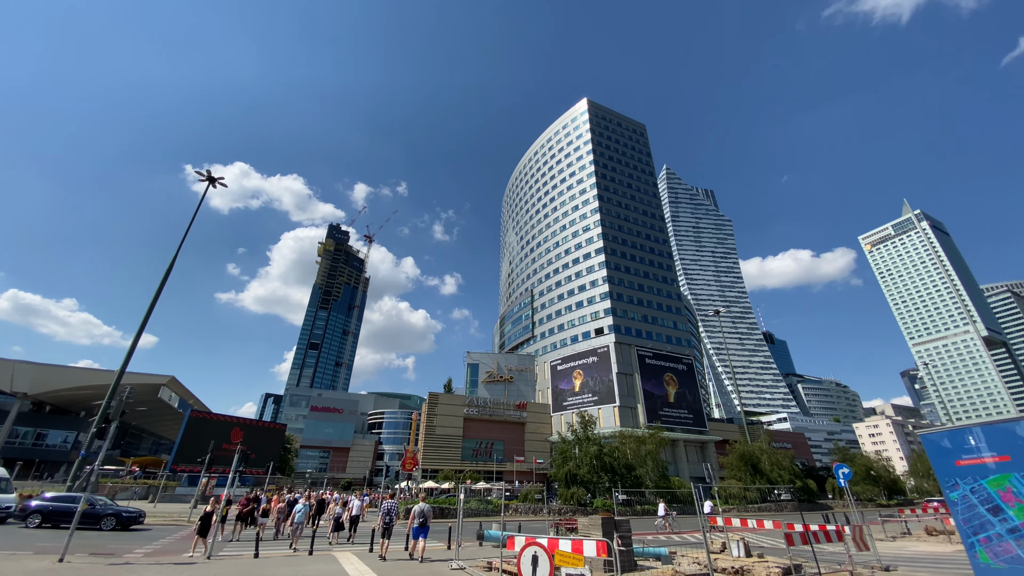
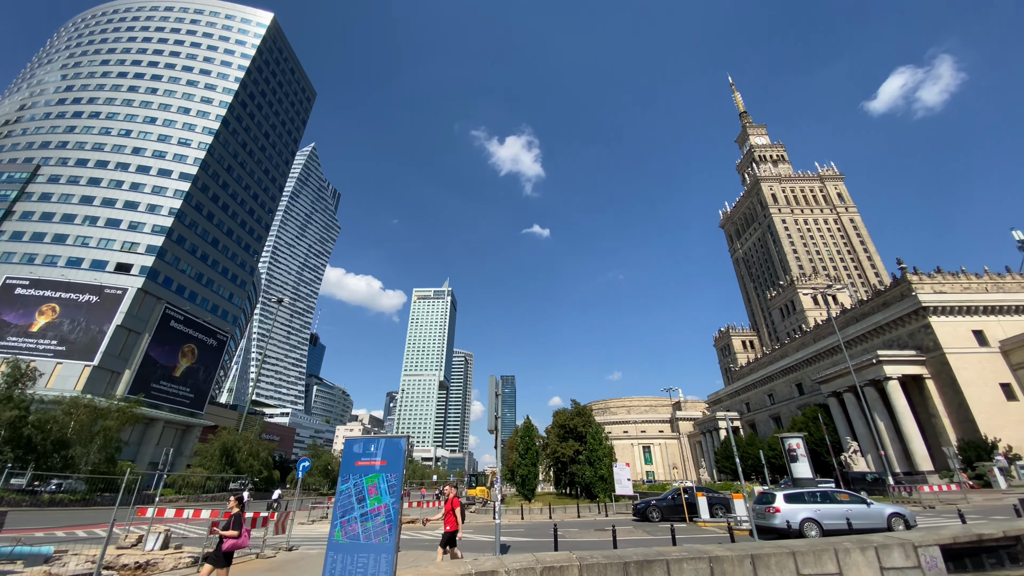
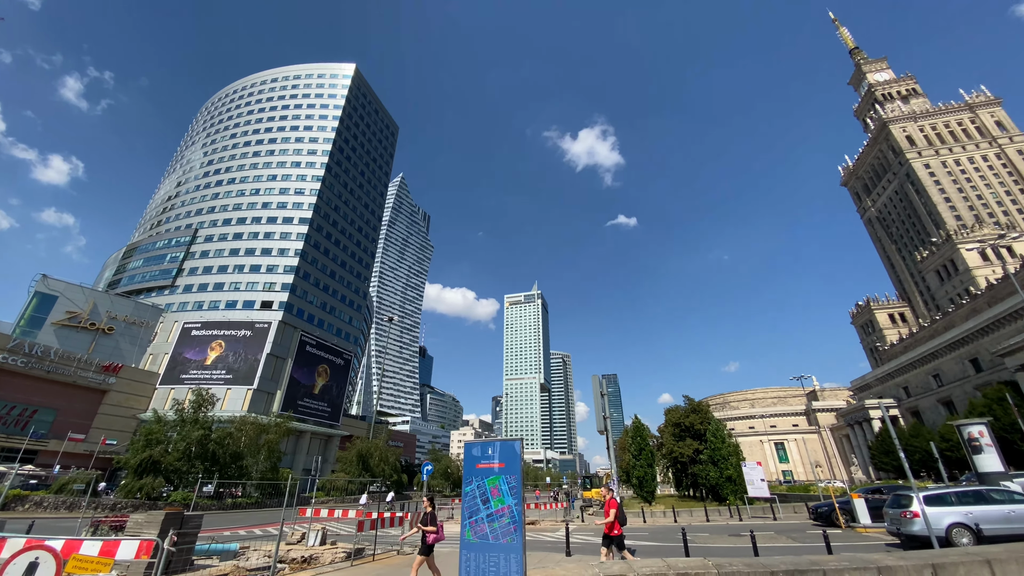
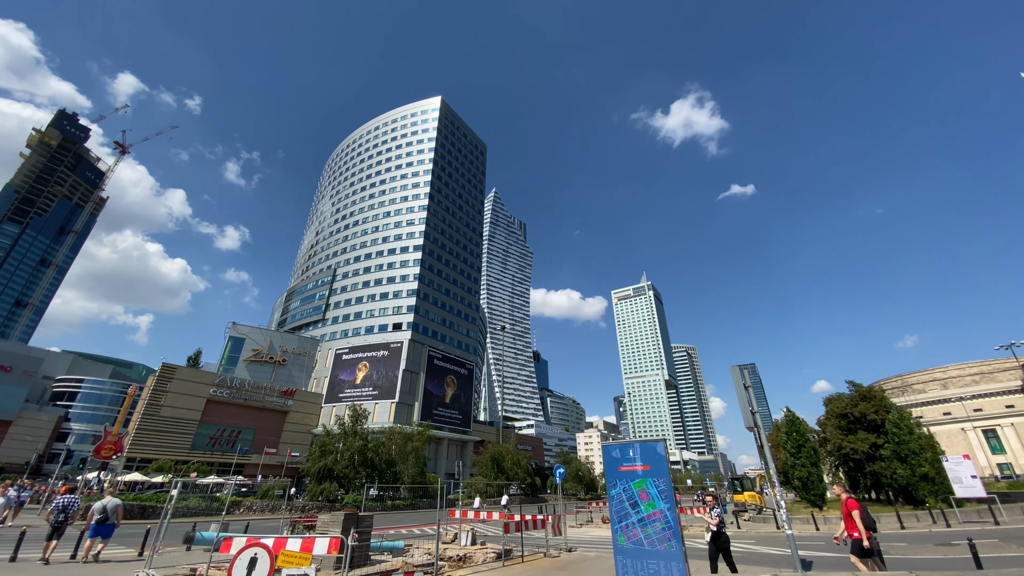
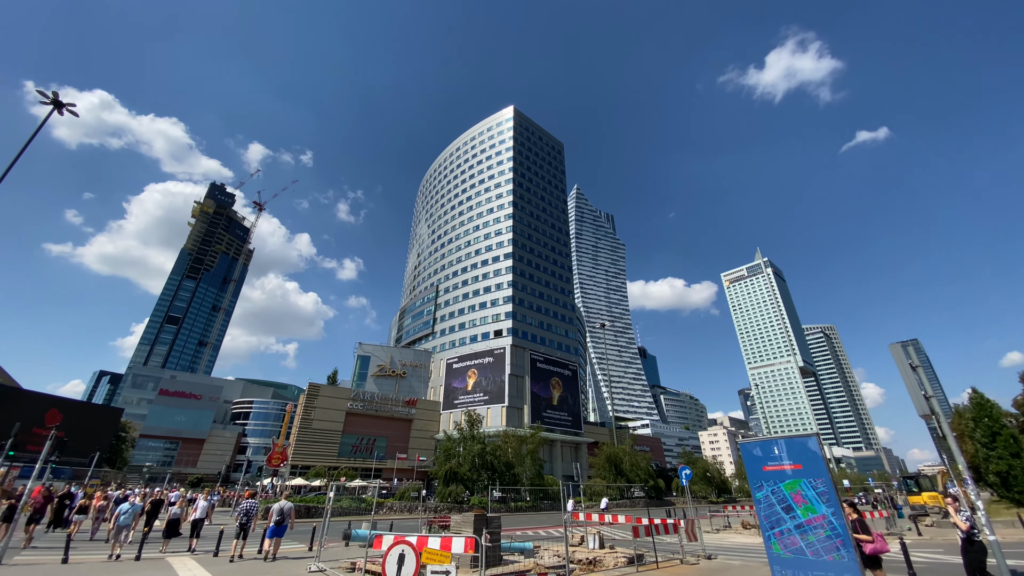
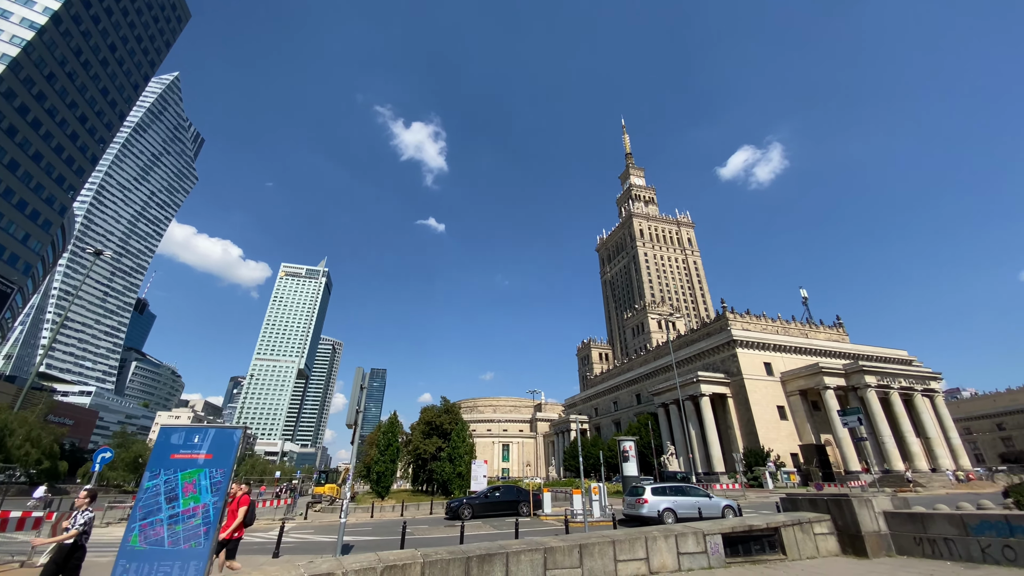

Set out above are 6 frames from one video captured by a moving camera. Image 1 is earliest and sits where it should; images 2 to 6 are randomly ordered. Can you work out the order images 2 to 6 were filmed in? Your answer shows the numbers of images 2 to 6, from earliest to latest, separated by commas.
5, 4, 3, 2, 6
